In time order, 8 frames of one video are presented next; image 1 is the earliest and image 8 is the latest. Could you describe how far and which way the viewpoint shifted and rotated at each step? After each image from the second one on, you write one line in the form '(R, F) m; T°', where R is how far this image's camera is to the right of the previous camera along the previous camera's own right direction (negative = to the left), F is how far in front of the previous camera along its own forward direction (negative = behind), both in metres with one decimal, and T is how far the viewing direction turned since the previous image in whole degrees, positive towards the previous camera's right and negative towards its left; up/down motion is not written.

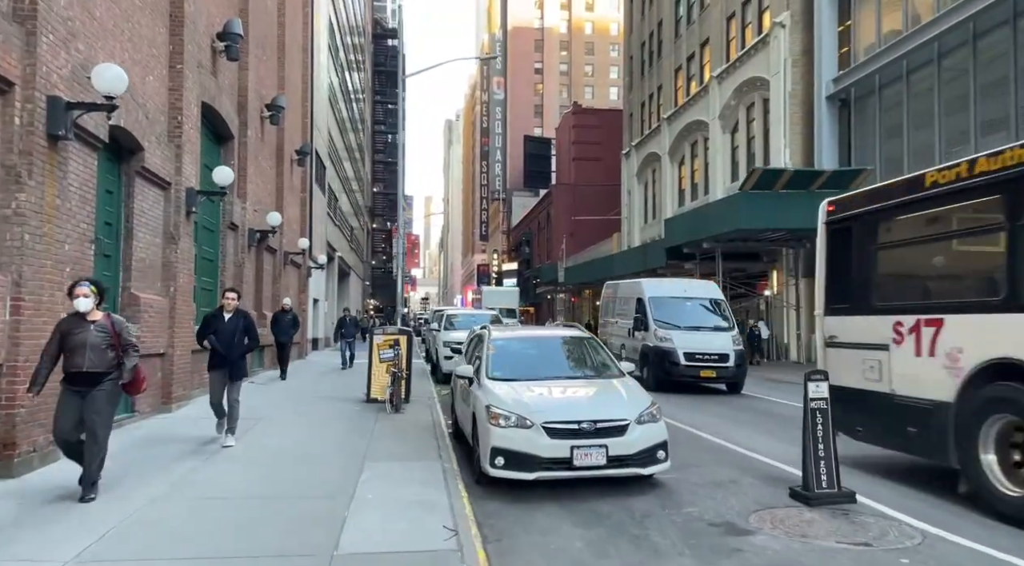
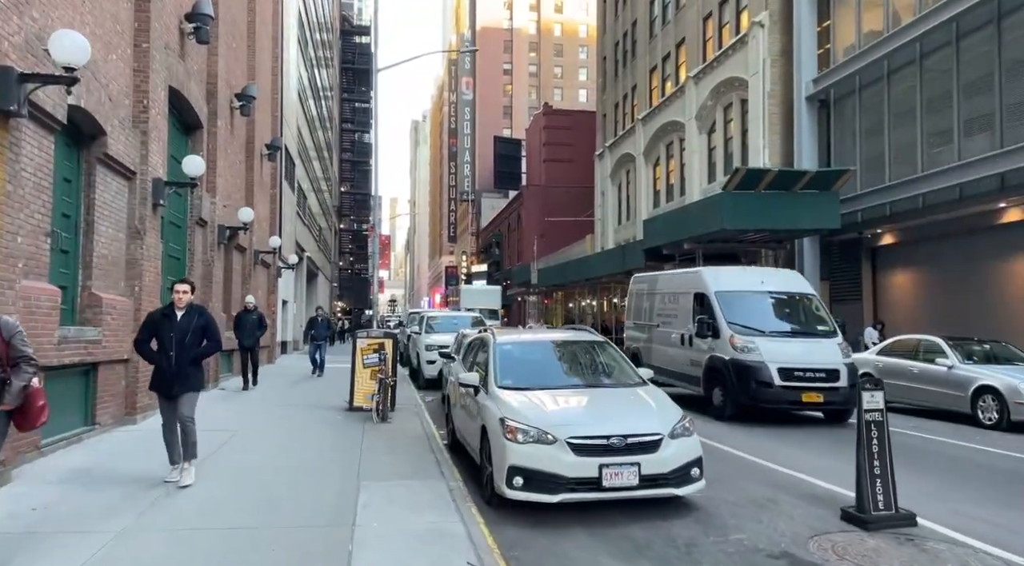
(-0.5, +0.7) m; +3°
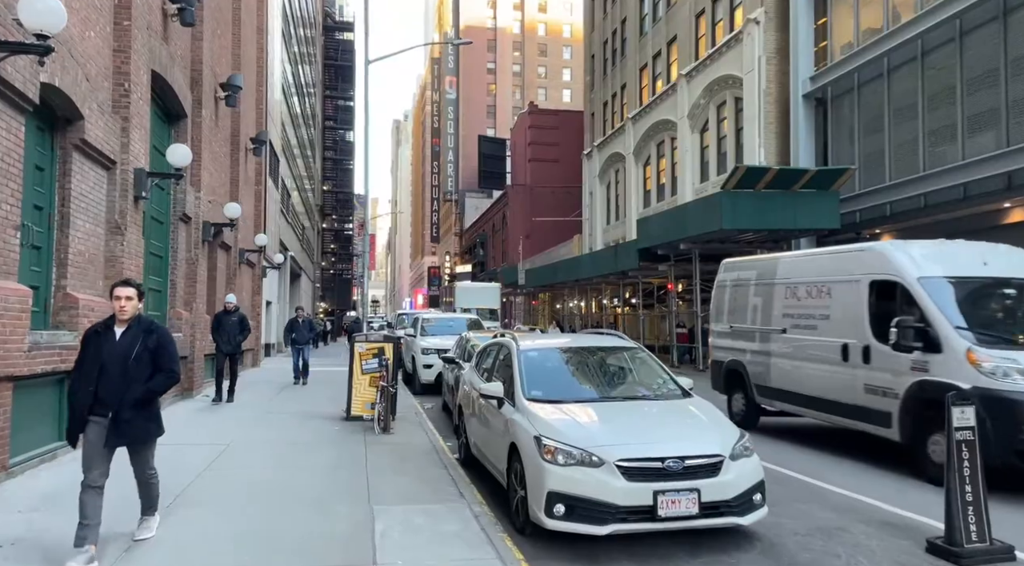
(-0.4, +0.7) m; +2°
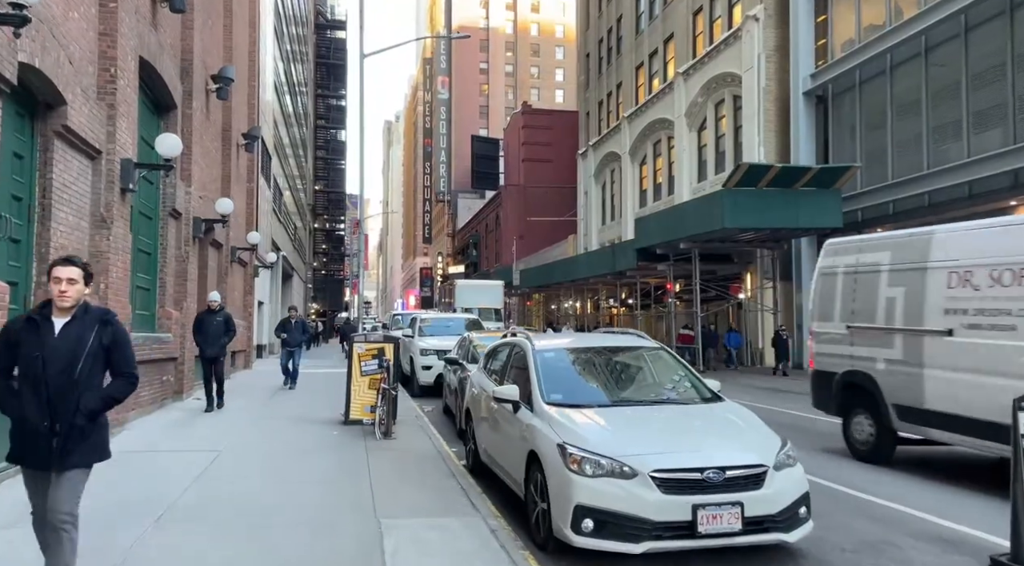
(-0.2, +0.4) m; +1°
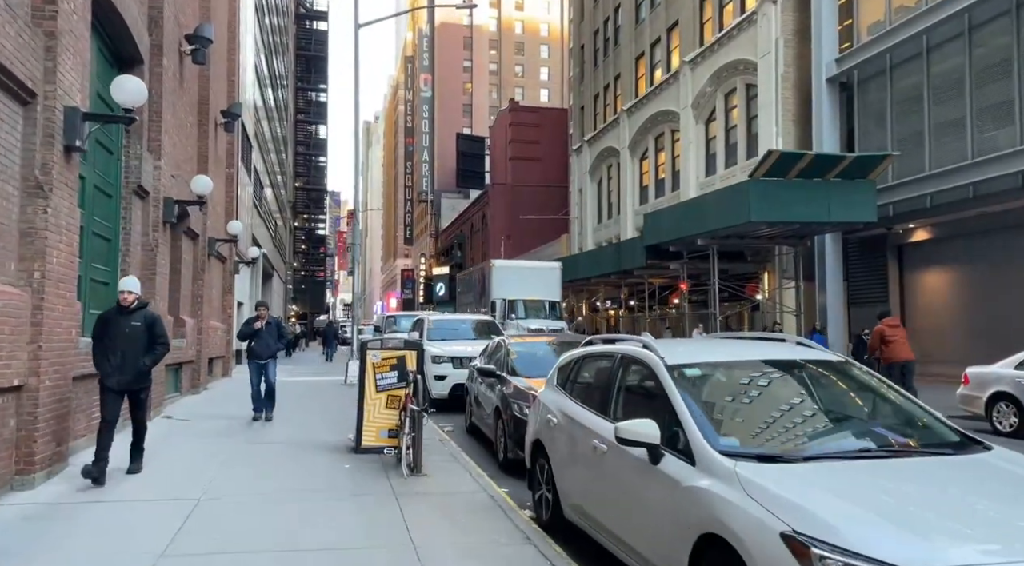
(-0.9, +2.0) m; +2°
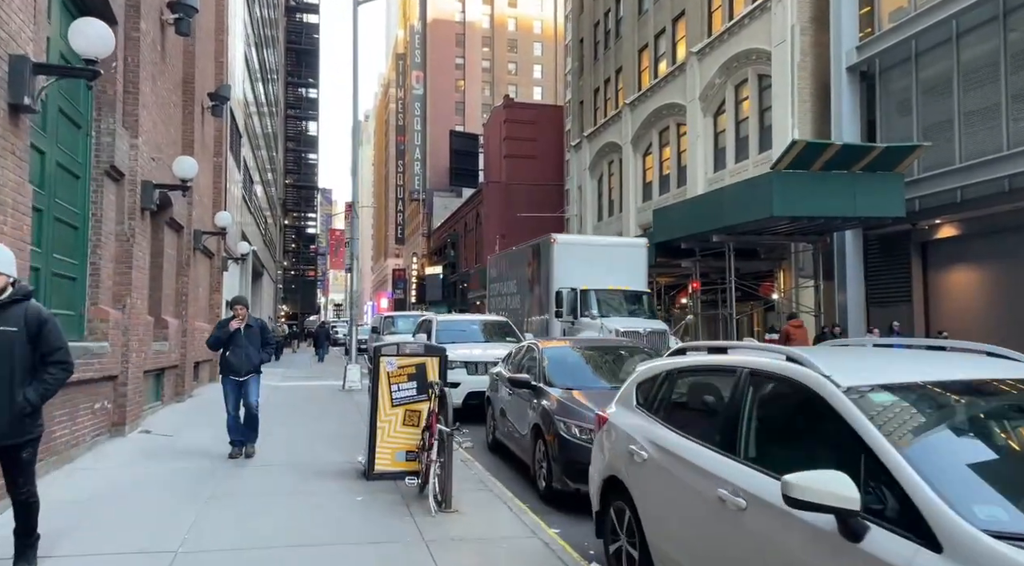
(-0.5, +1.3) m; +1°
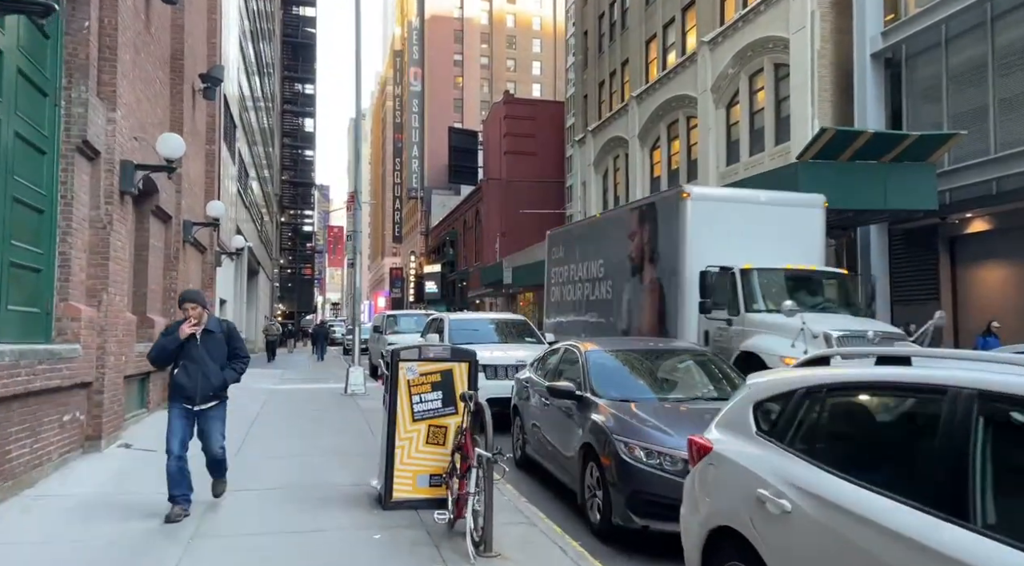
(-0.4, +1.1) m; 0°
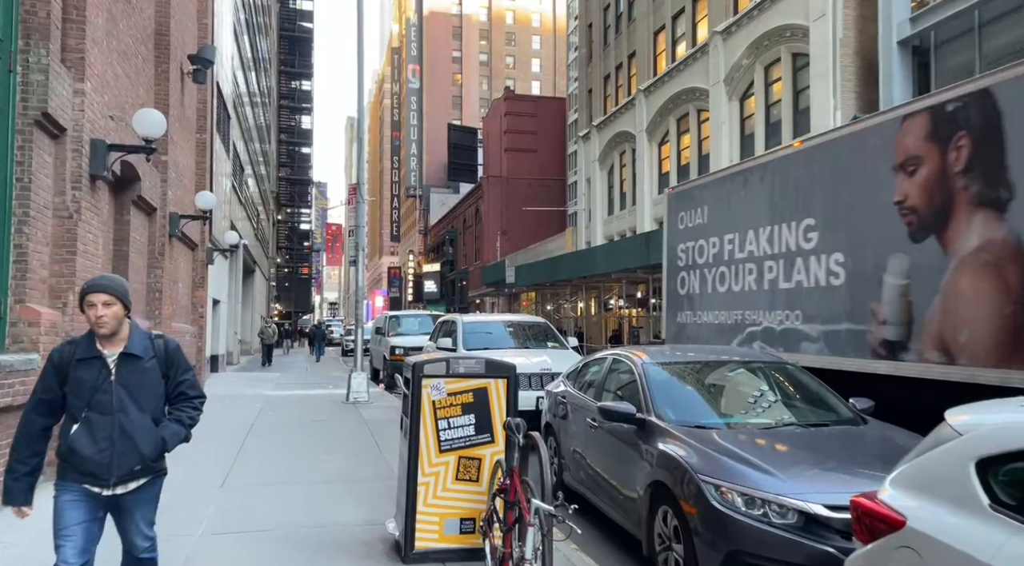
(-0.4, +1.1) m; 0°
